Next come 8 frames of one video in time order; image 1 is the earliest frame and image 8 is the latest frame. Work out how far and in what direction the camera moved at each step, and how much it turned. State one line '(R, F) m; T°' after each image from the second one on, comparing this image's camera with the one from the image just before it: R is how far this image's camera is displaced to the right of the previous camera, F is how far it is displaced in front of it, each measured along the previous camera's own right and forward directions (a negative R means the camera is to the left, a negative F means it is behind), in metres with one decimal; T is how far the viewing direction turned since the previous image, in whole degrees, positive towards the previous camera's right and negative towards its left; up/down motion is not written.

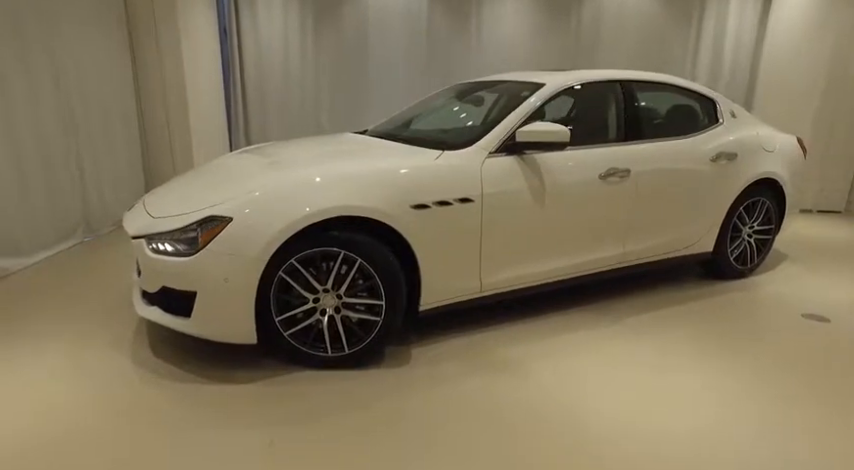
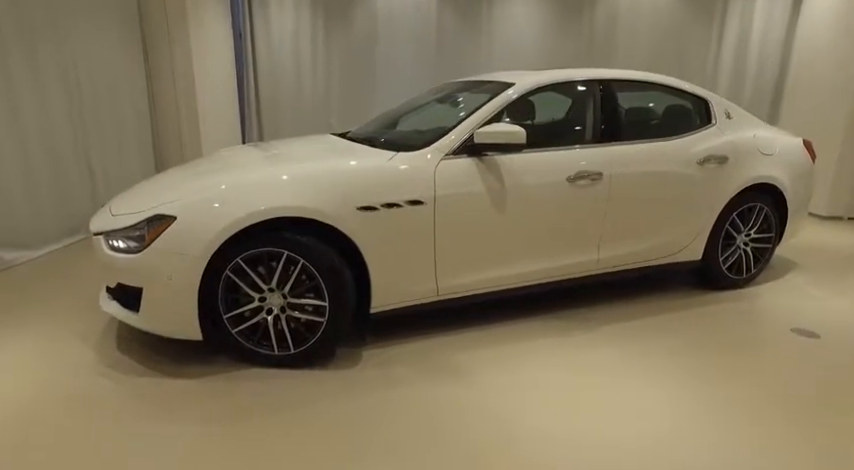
(+0.4, 0.0) m; -5°
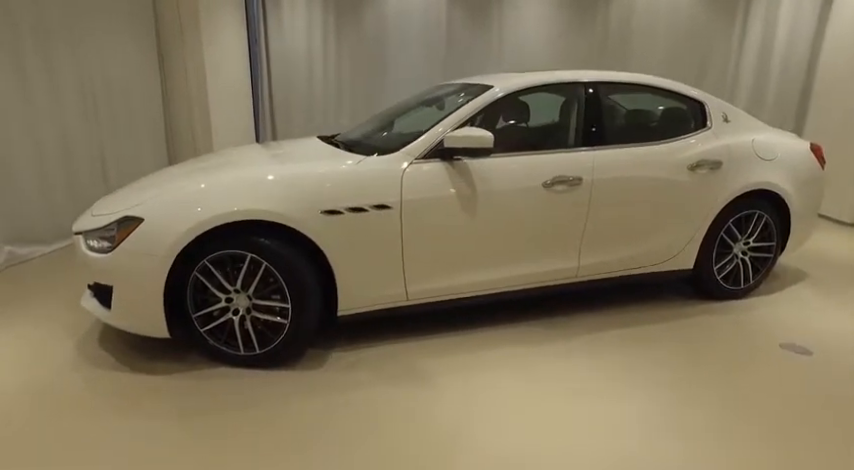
(+0.3, 0.0) m; -4°
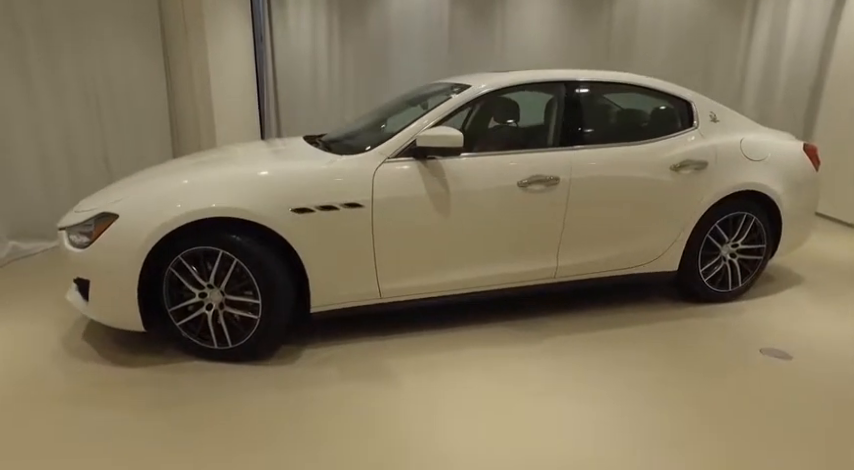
(+0.2, 0.0) m; -2°
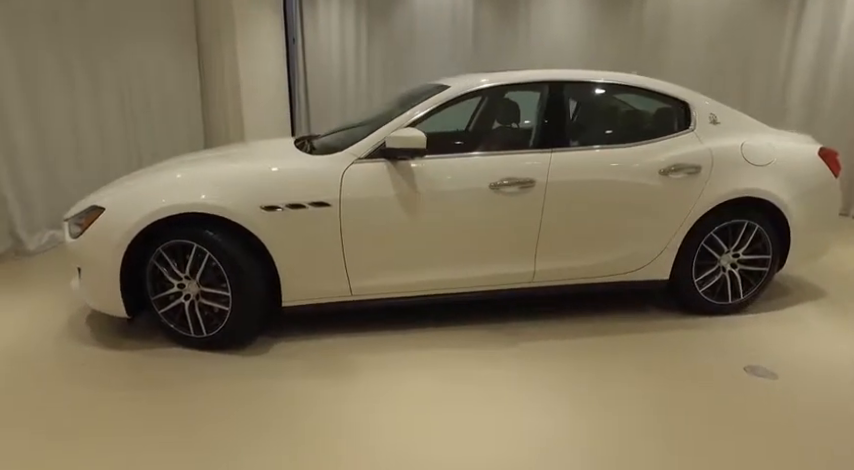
(+0.4, 0.0) m; -6°
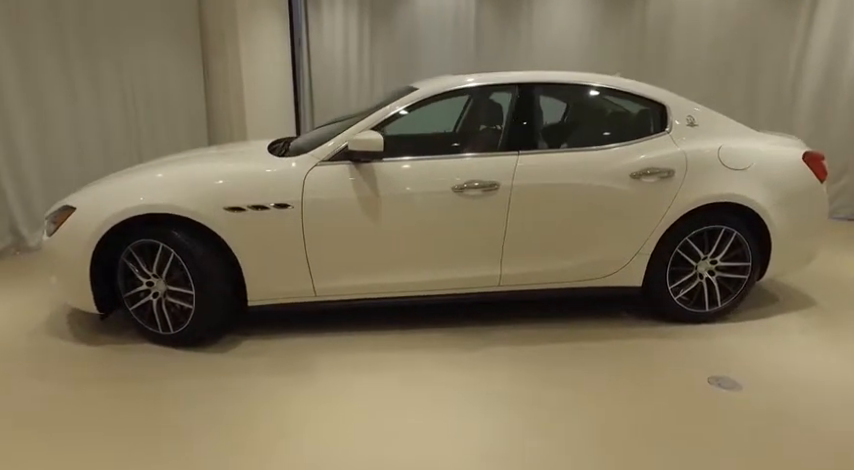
(+0.3, 0.0) m; -3°
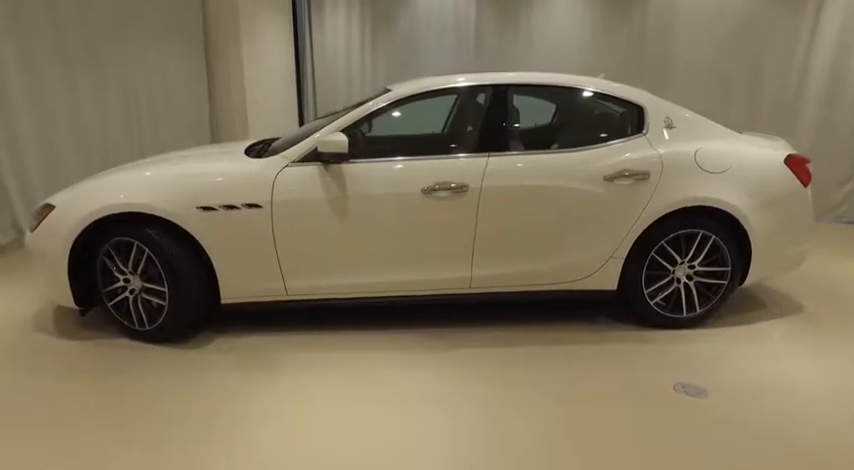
(+0.2, 0.0) m; -2°
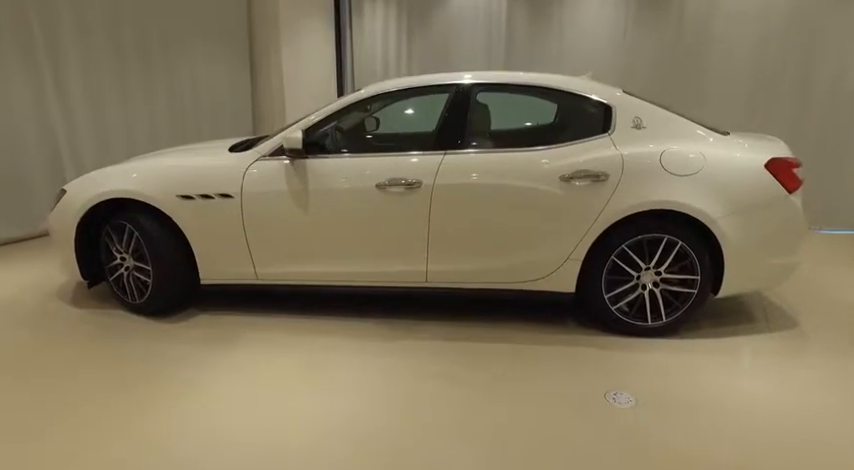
(+0.6, 0.0) m; -9°
